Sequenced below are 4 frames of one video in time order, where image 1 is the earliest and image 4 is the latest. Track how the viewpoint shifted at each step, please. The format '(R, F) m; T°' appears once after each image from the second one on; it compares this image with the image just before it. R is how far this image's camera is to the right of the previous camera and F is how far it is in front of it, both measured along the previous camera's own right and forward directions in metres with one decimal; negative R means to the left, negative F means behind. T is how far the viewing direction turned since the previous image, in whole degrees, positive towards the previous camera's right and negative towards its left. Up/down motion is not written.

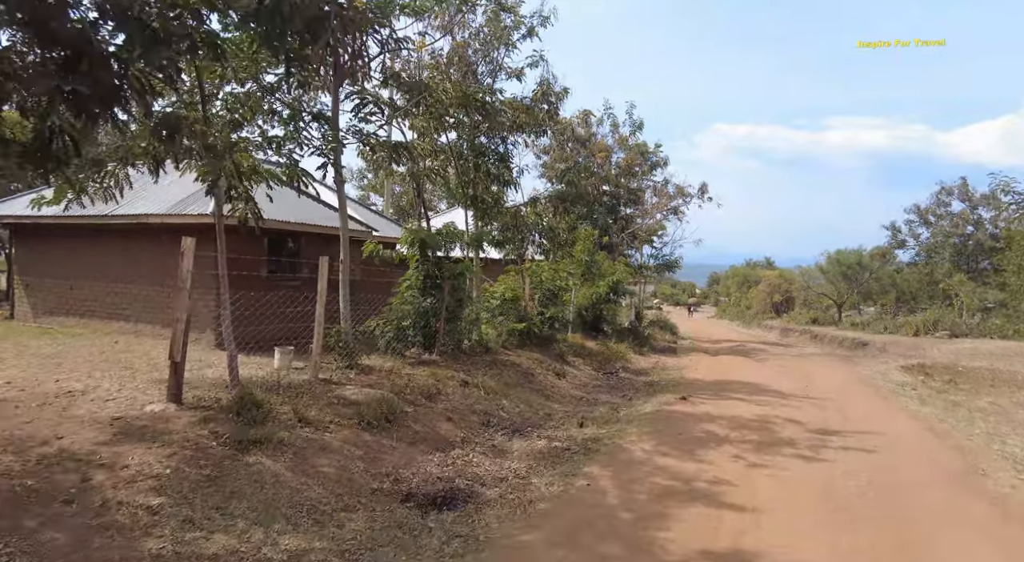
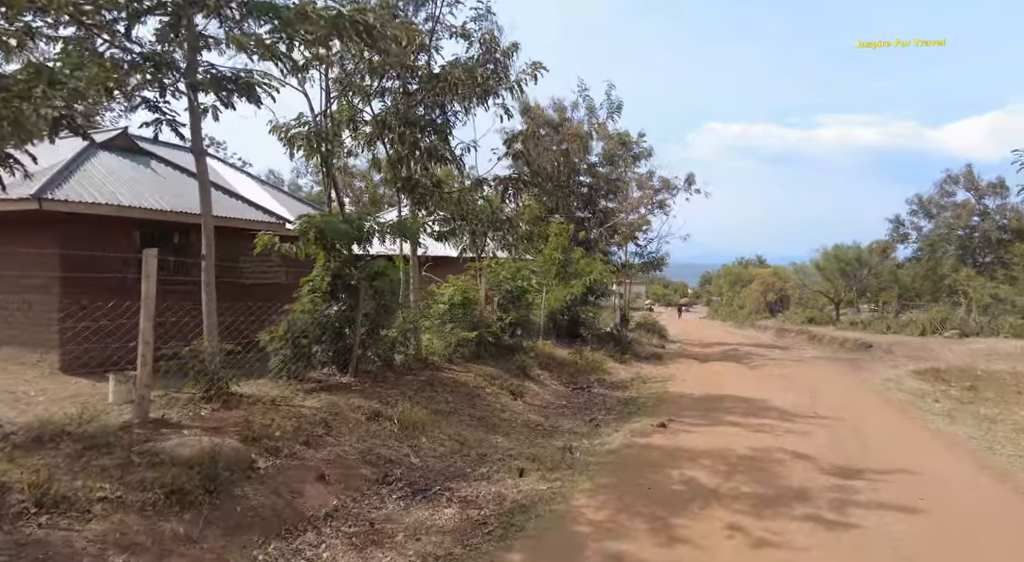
(+0.7, +2.0) m; +1°
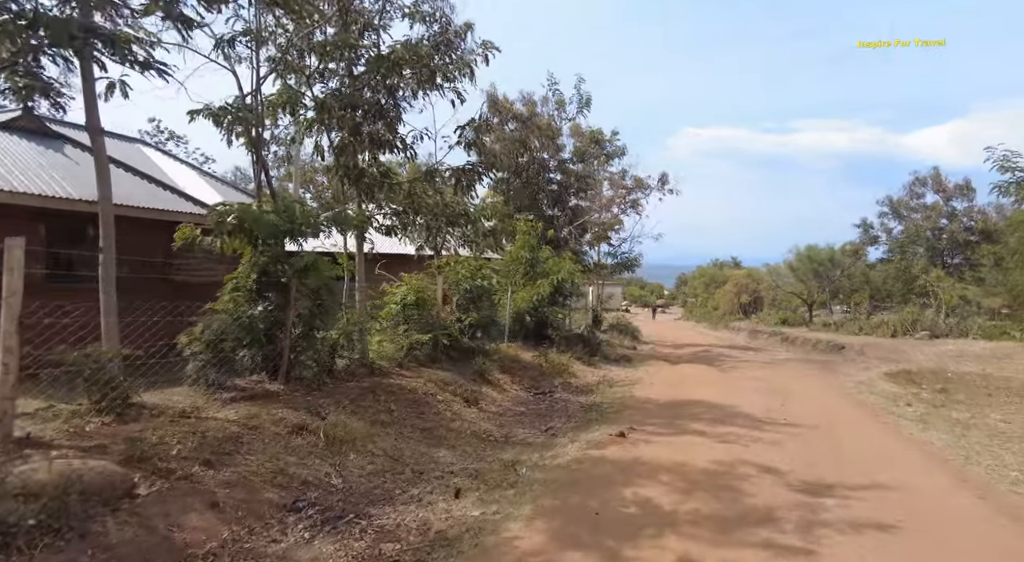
(+0.3, +0.6) m; +2°
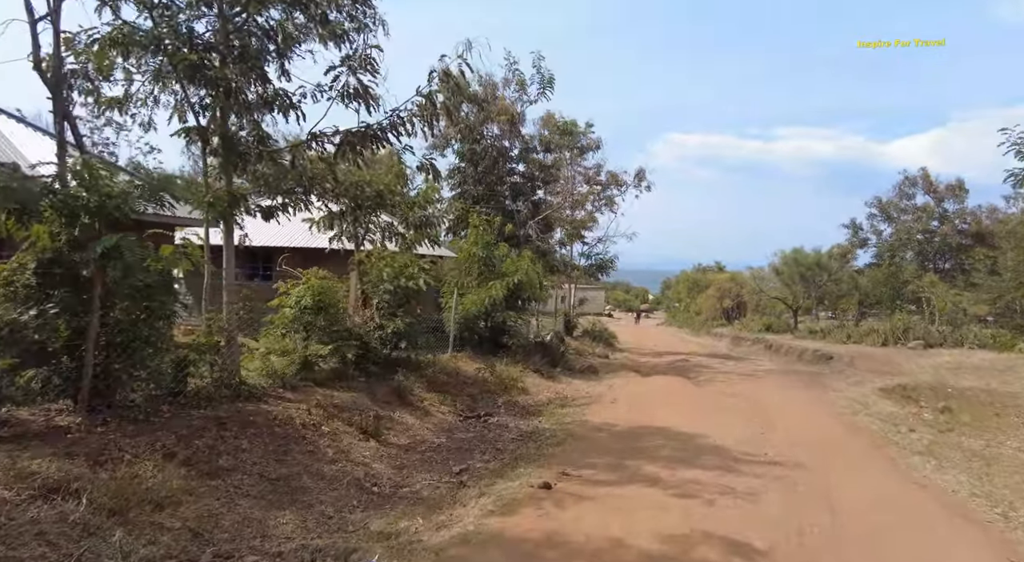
(+0.8, +1.9) m; +1°
